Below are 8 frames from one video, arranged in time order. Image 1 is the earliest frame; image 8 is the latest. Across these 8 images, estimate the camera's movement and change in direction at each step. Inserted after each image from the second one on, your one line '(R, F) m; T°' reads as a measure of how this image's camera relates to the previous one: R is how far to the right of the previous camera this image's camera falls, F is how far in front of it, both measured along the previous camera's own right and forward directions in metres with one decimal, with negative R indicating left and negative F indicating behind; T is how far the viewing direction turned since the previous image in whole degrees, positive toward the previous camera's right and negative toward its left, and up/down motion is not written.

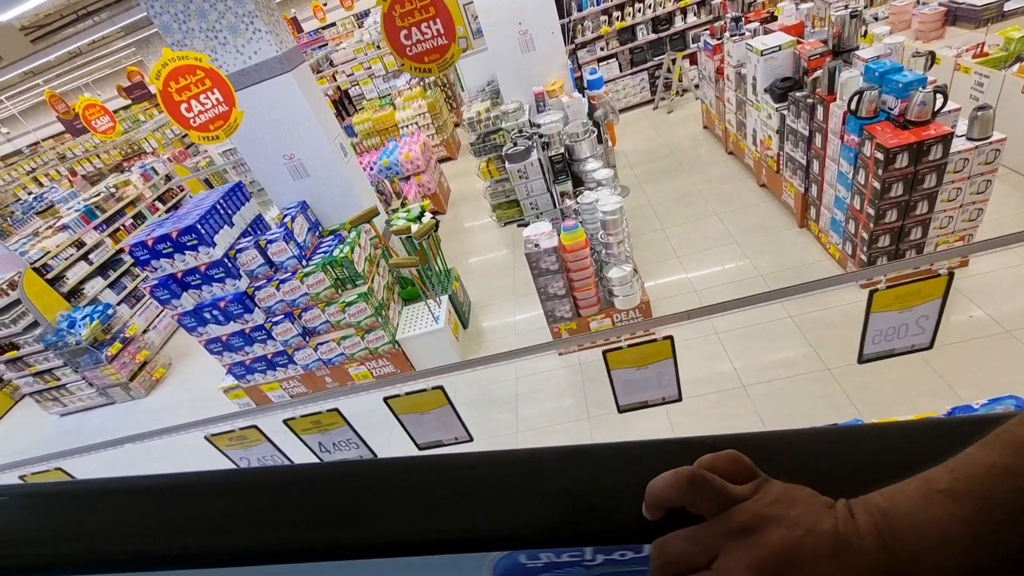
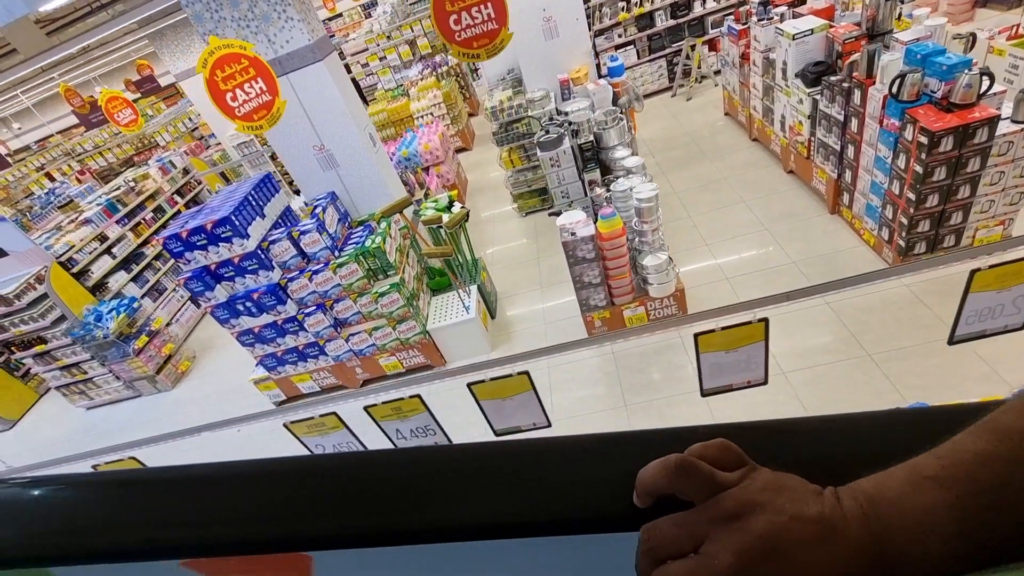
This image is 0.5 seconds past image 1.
(-0.2, 0.0) m; 0°
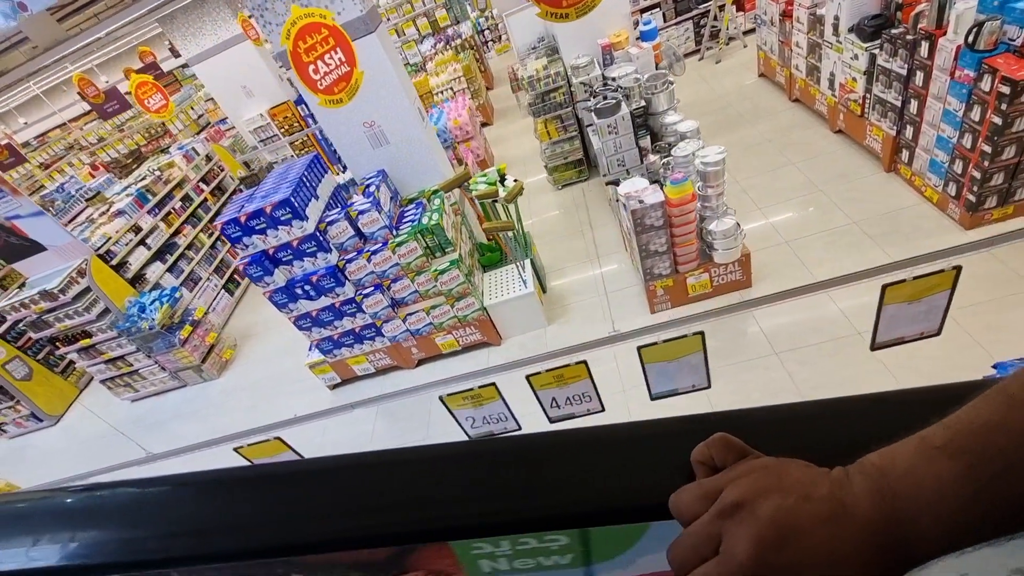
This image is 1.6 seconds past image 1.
(-0.5, 0.0) m; 0°
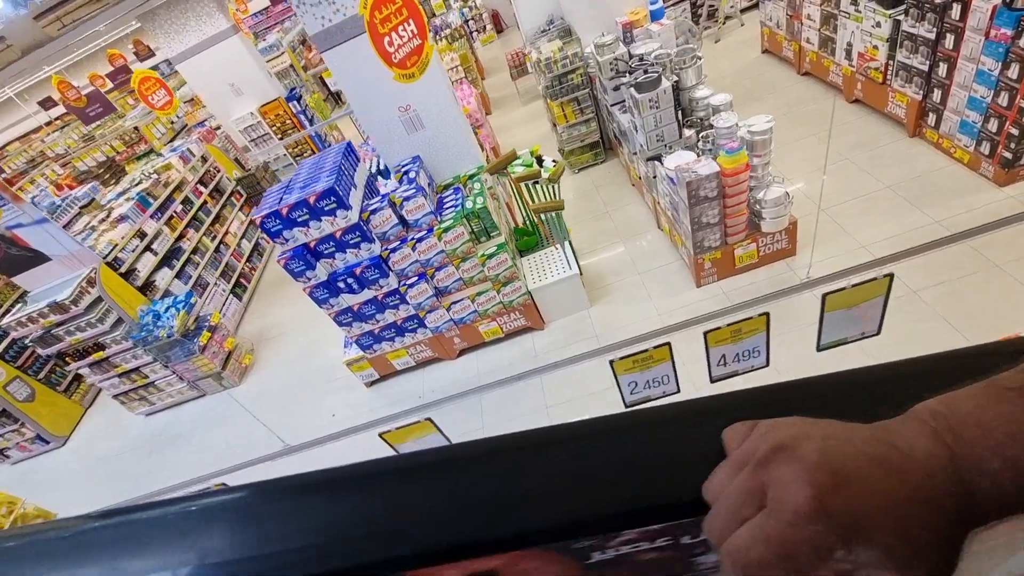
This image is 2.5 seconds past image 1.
(-0.5, +0.1) m; +3°
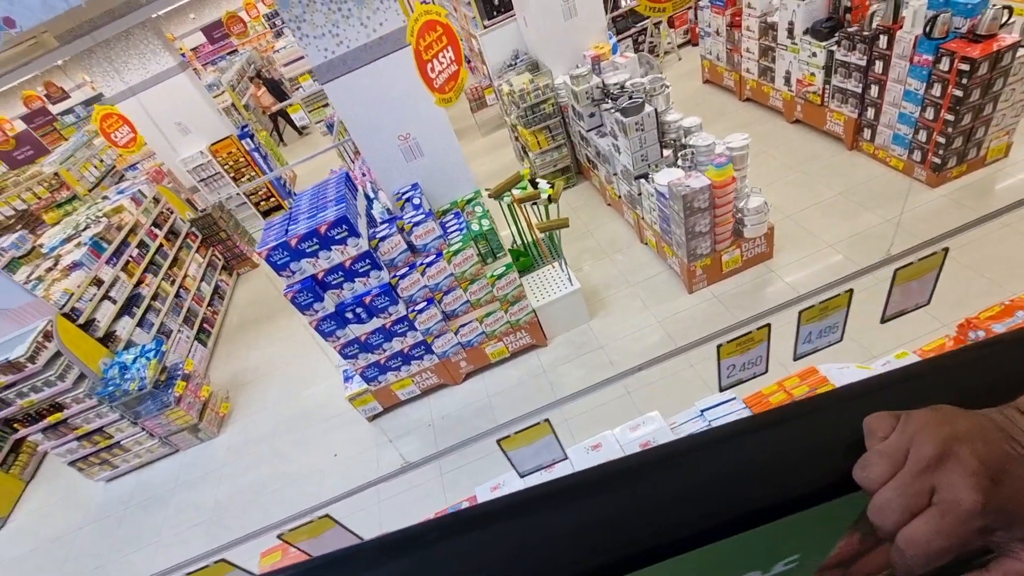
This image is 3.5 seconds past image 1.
(-0.5, 0.0) m; +8°
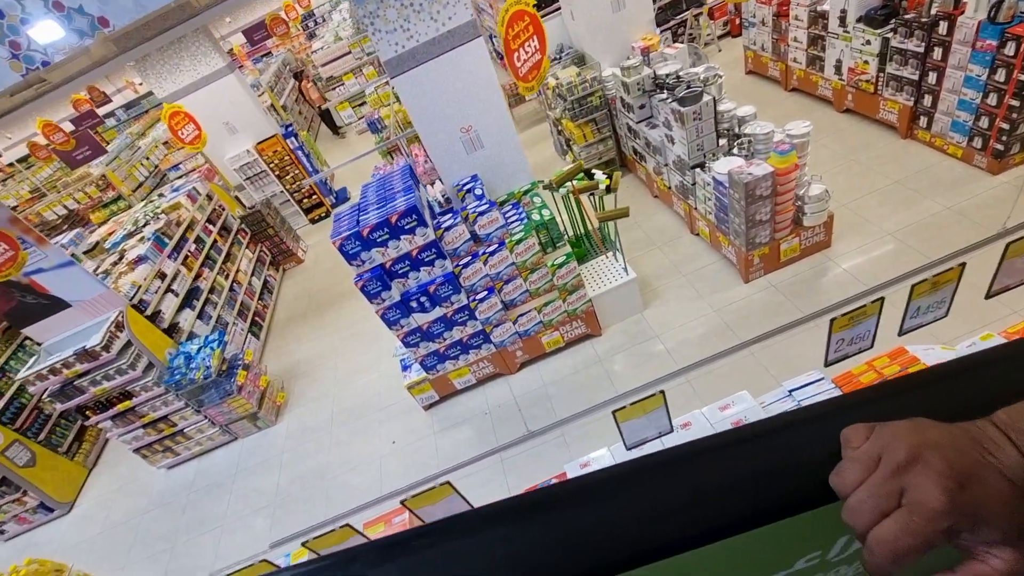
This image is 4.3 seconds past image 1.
(-0.3, -0.1) m; -2°
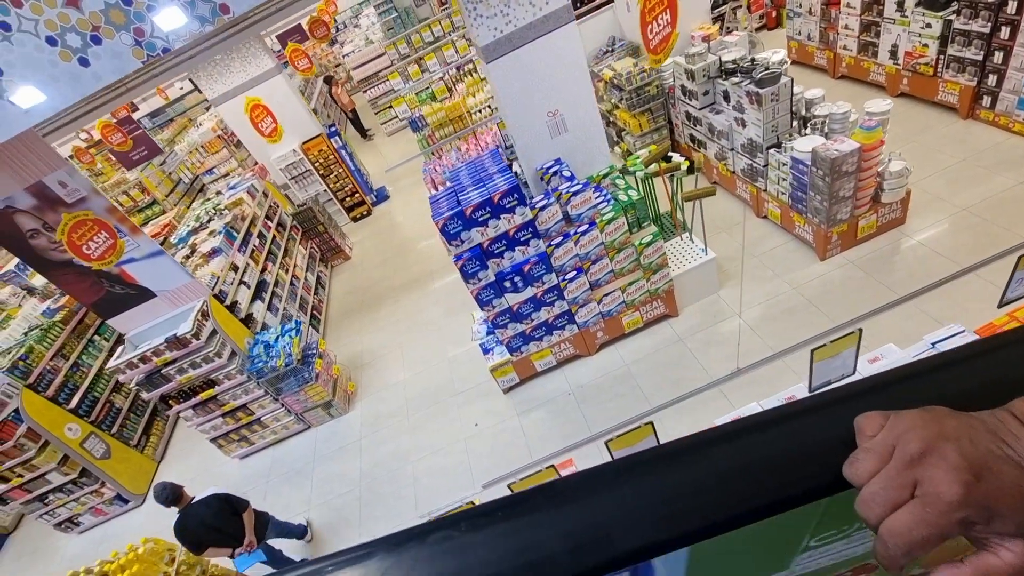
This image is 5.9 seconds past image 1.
(-0.6, -0.1) m; 0°
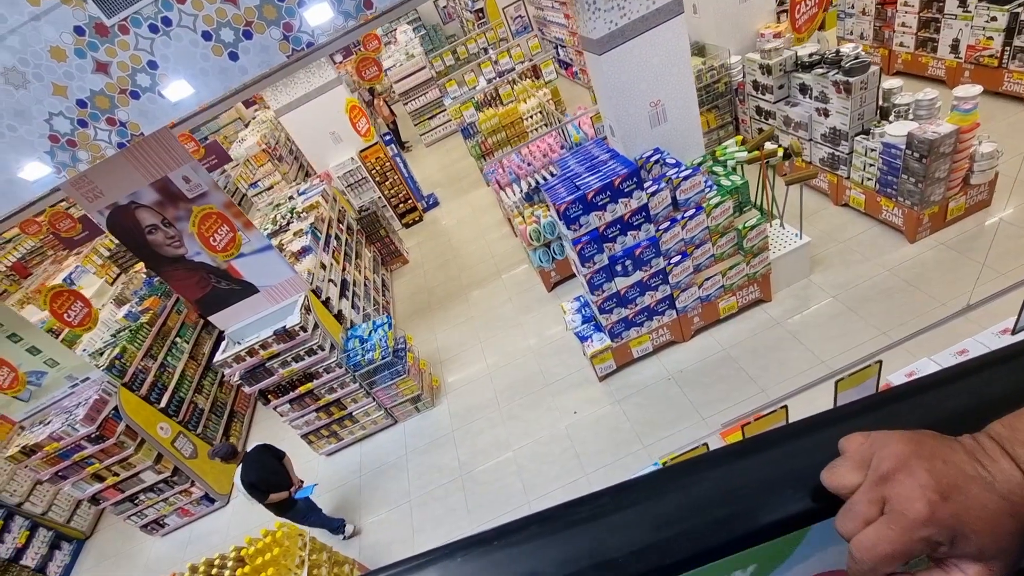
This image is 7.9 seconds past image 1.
(-0.8, -0.1) m; 0°
